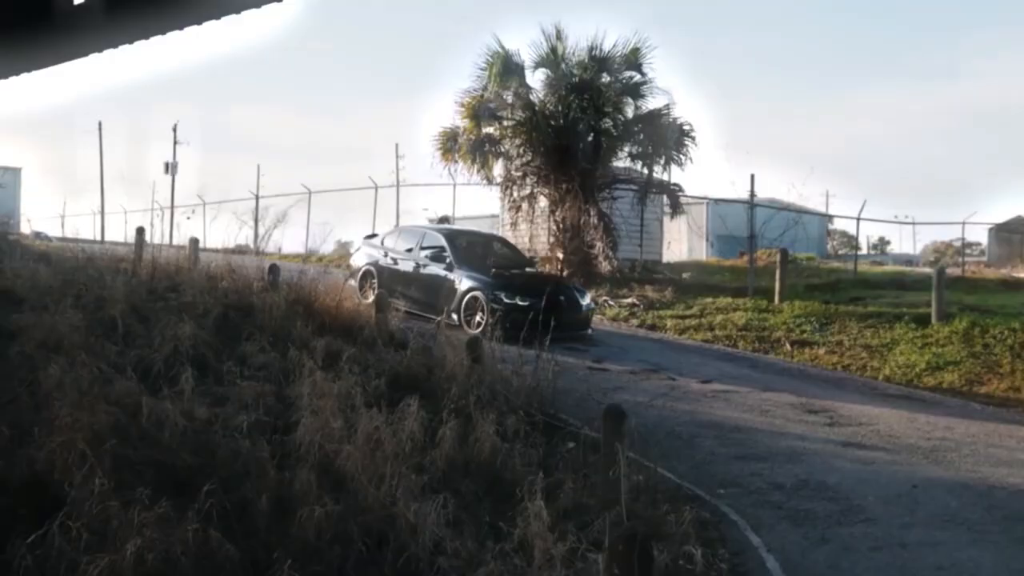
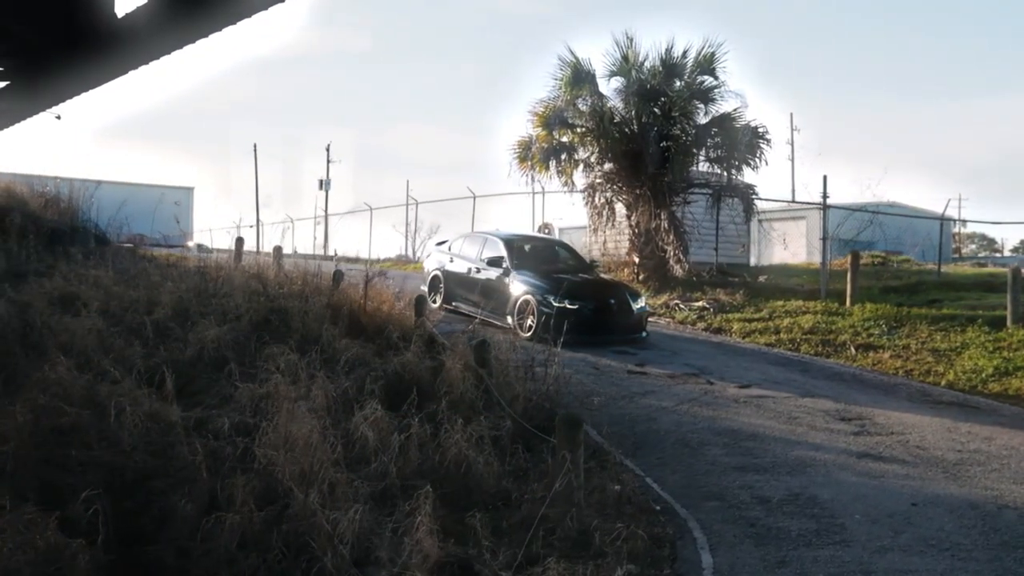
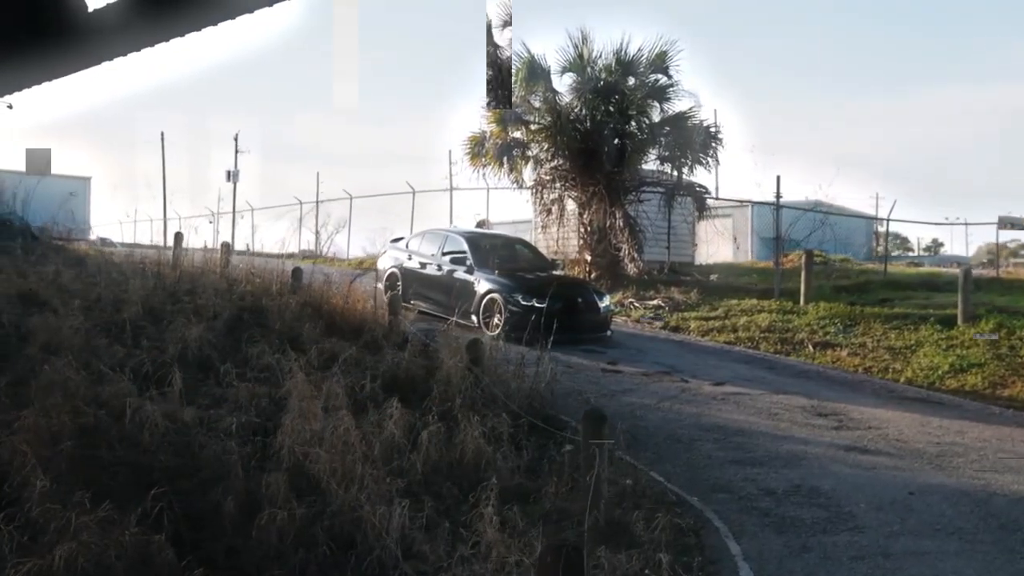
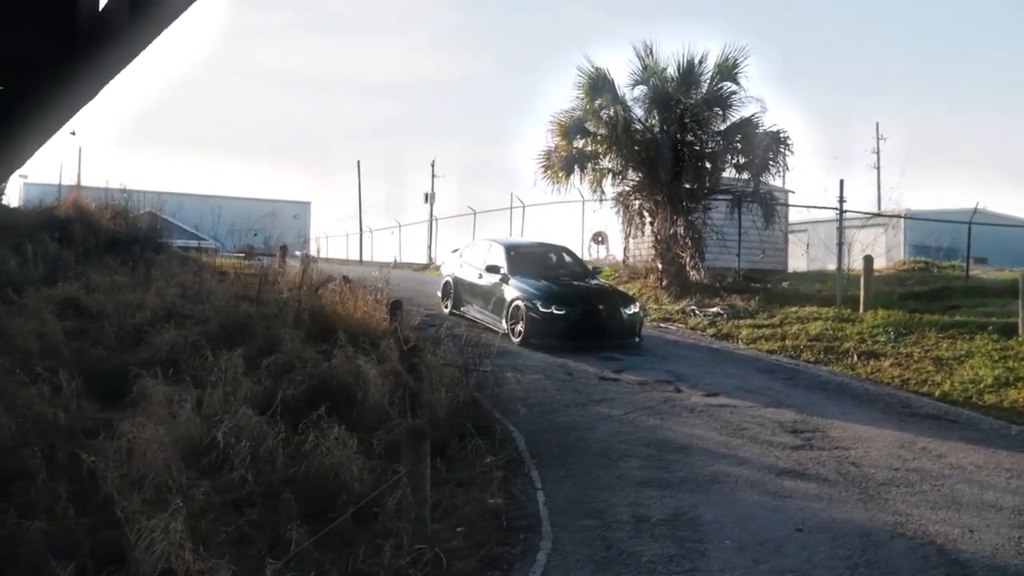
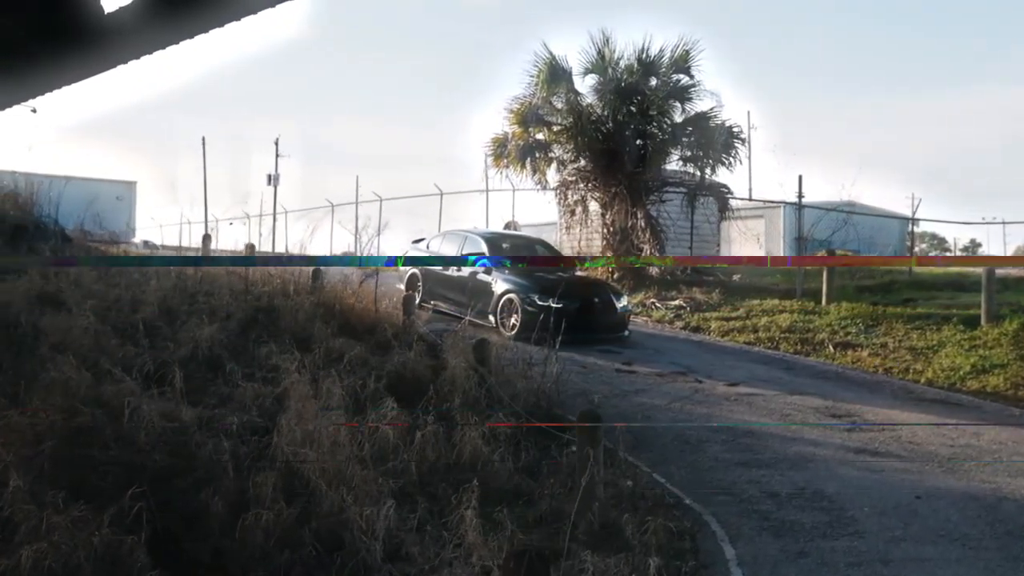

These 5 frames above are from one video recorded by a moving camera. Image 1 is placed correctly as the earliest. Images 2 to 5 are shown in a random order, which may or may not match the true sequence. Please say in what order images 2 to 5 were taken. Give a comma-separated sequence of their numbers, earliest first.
3, 5, 2, 4
